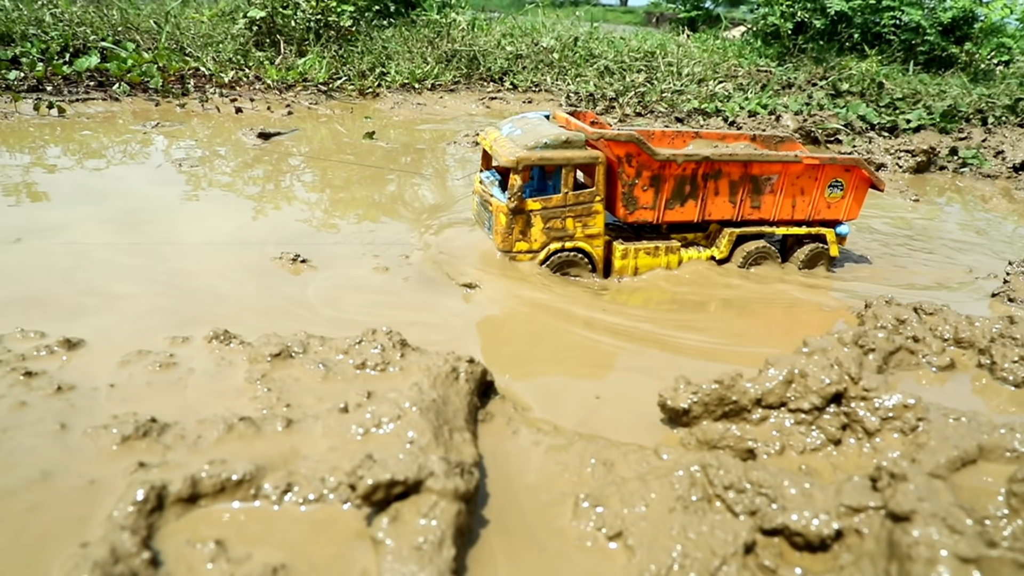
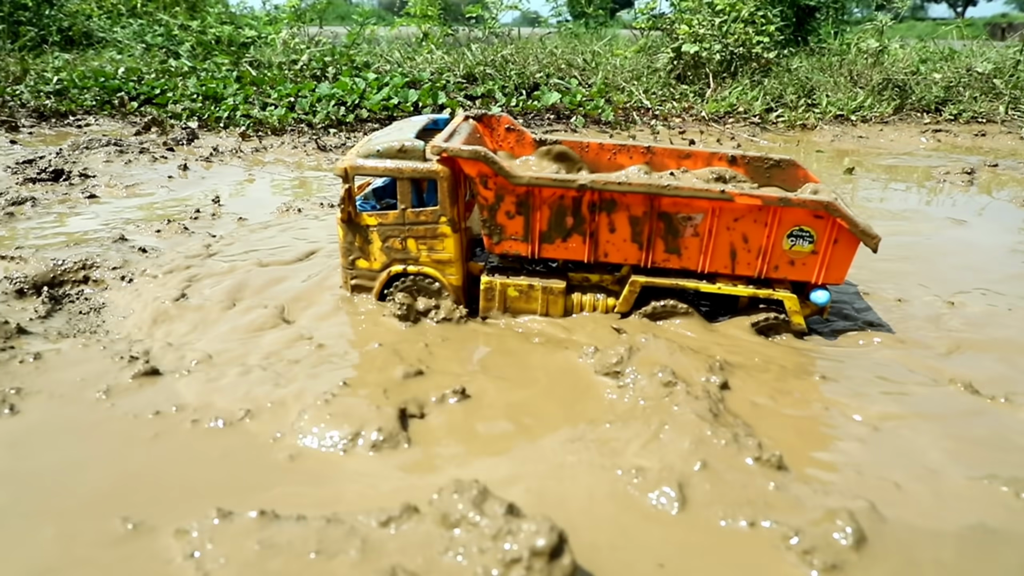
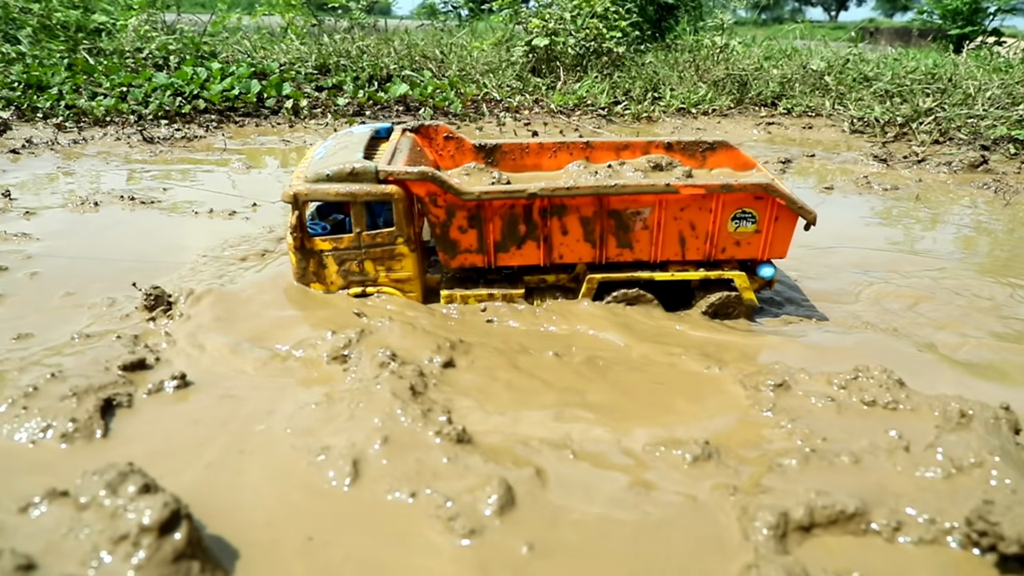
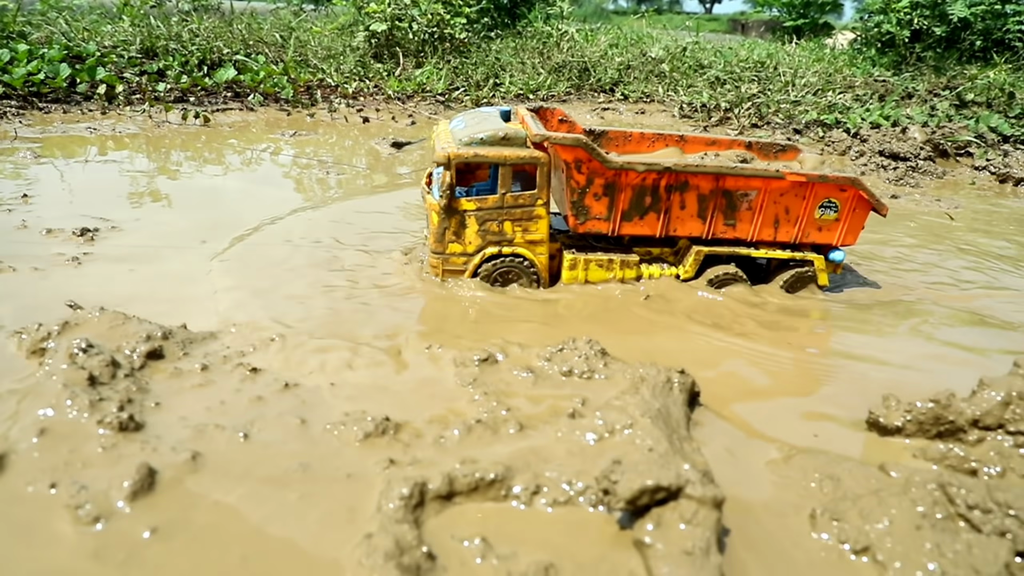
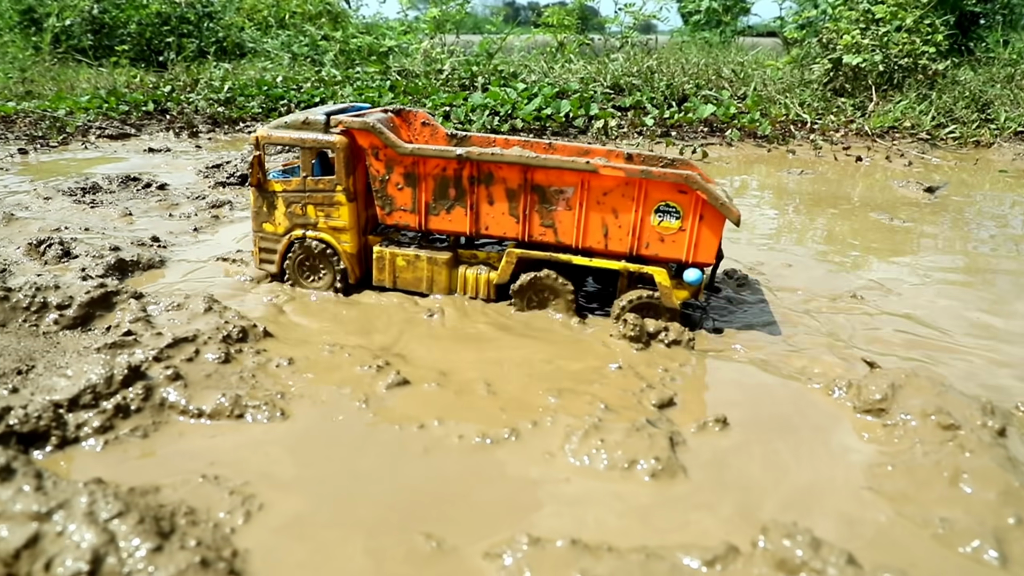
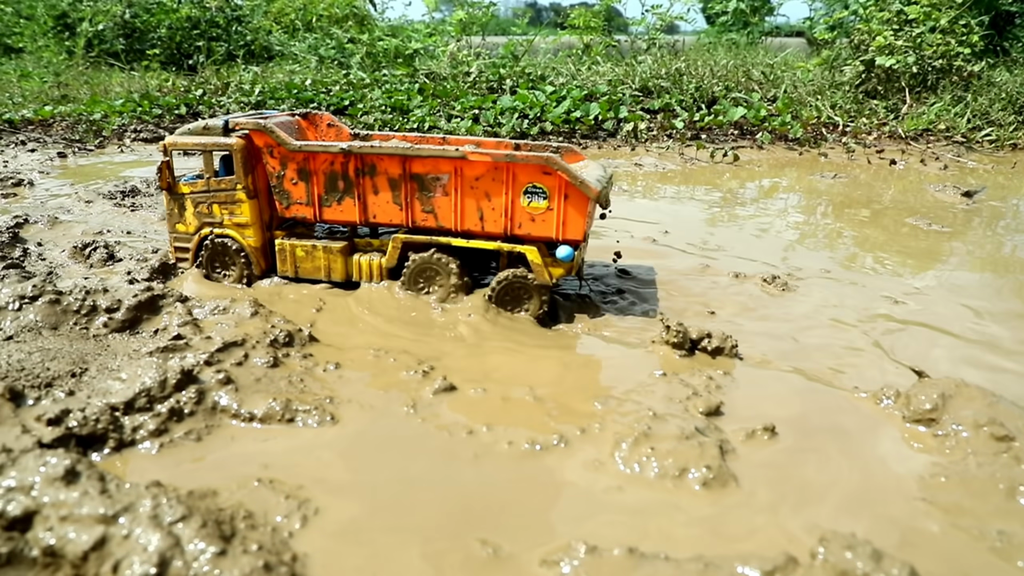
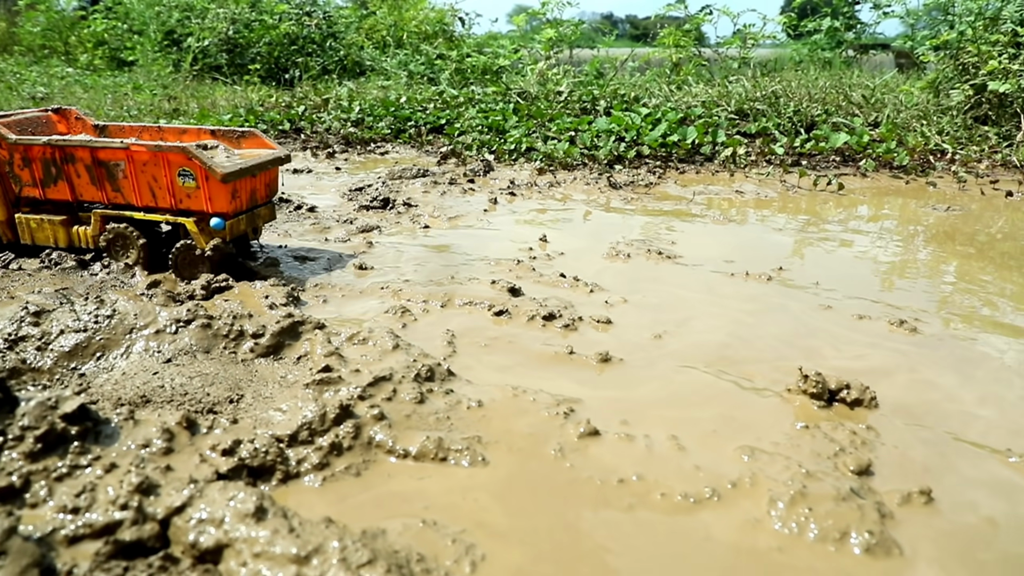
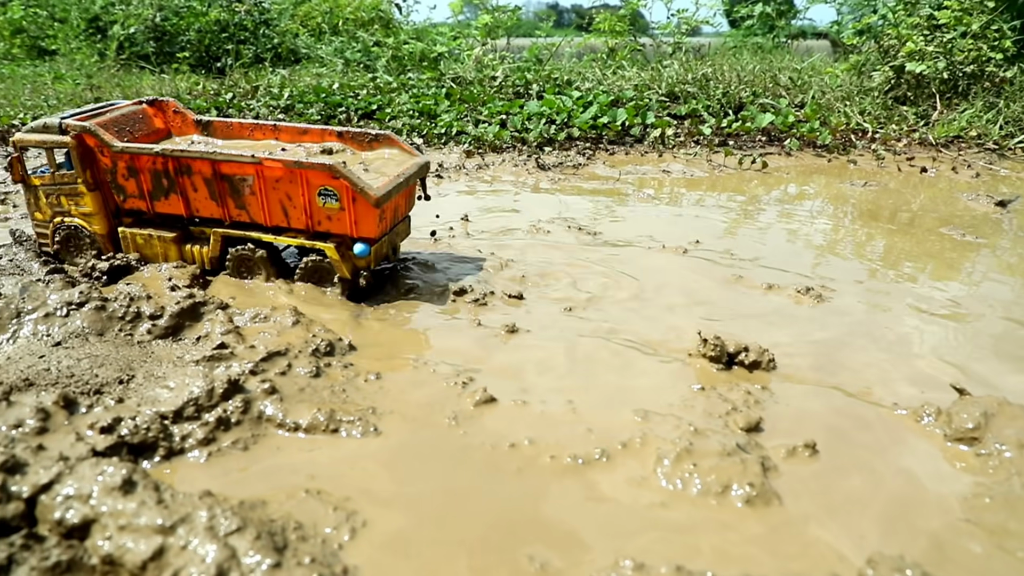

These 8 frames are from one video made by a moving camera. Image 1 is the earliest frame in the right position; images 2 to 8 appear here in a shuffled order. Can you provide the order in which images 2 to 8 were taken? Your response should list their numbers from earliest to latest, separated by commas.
4, 3, 2, 5, 6, 8, 7
